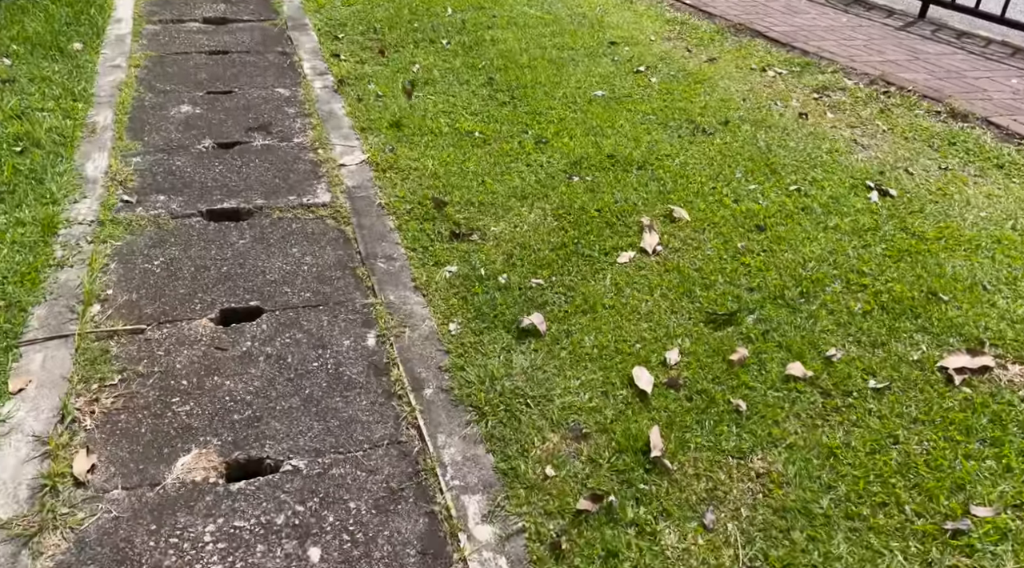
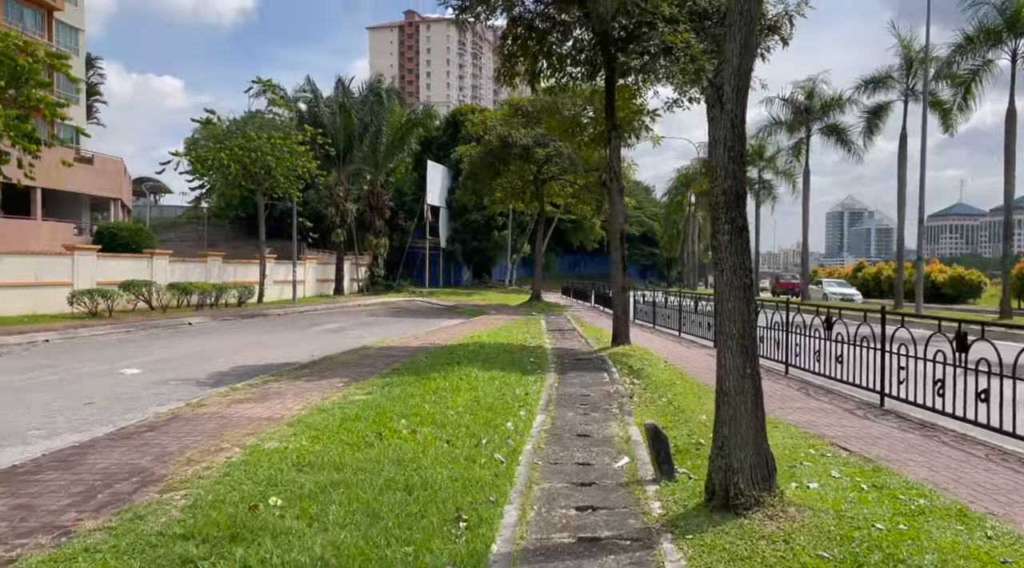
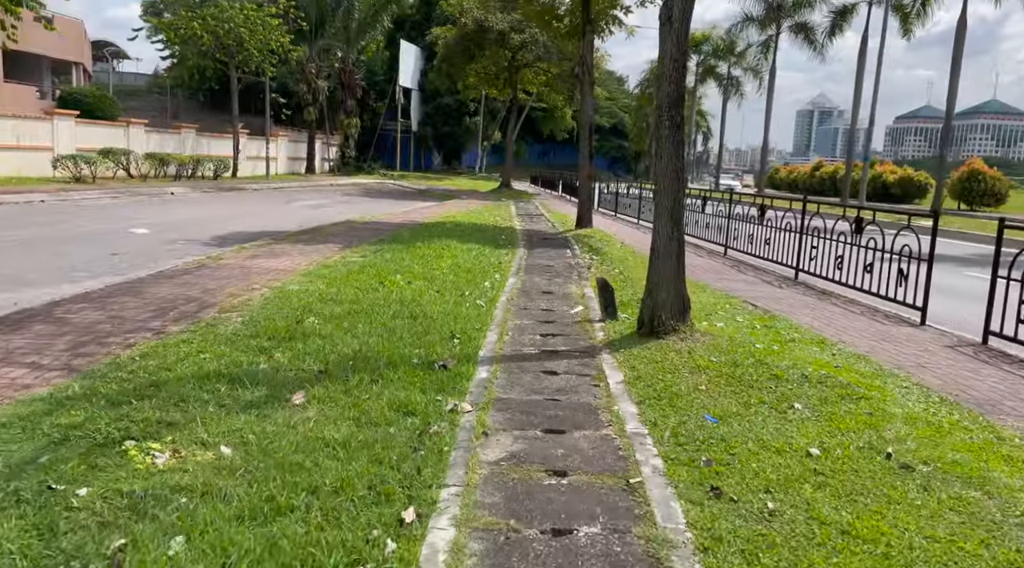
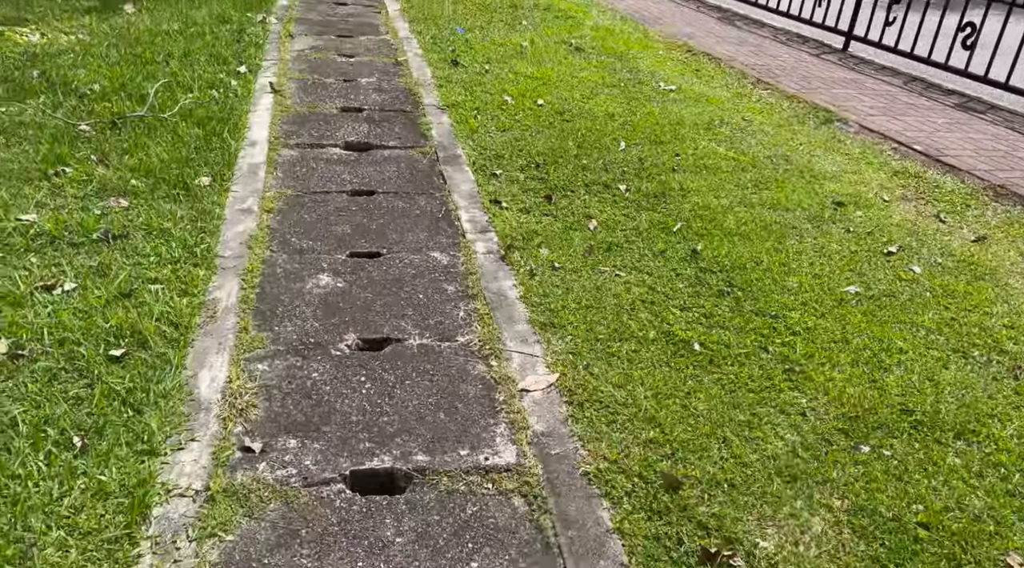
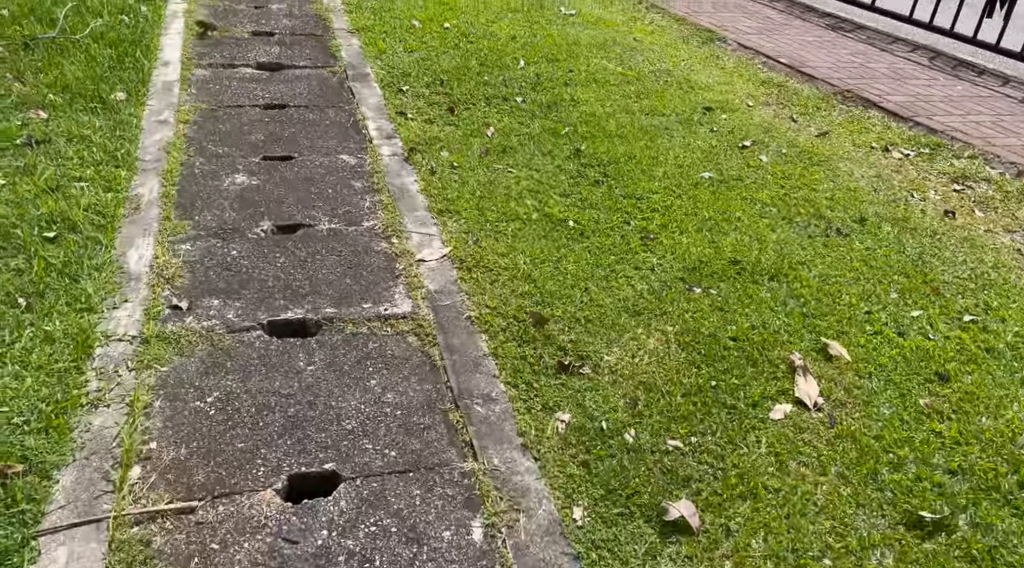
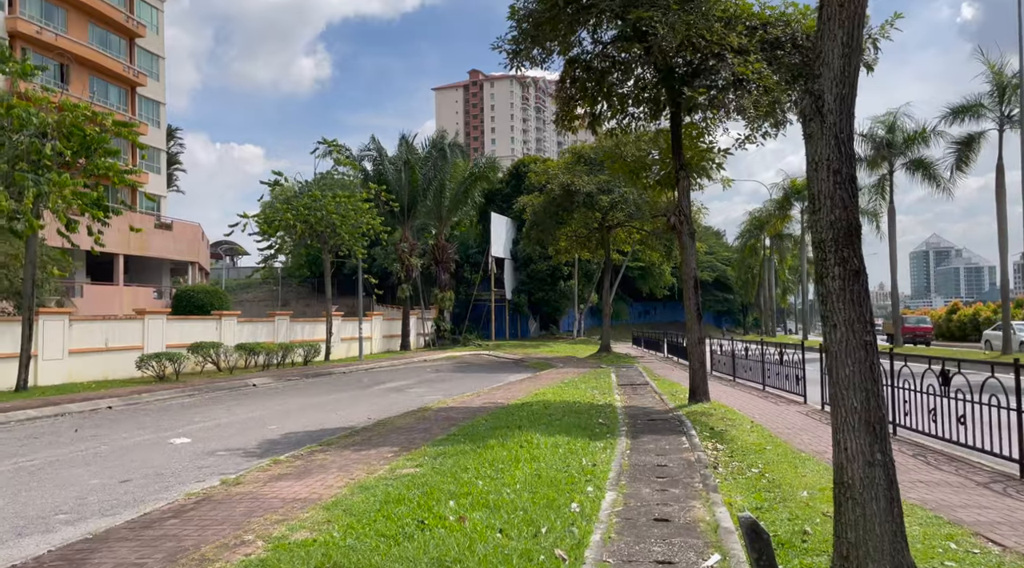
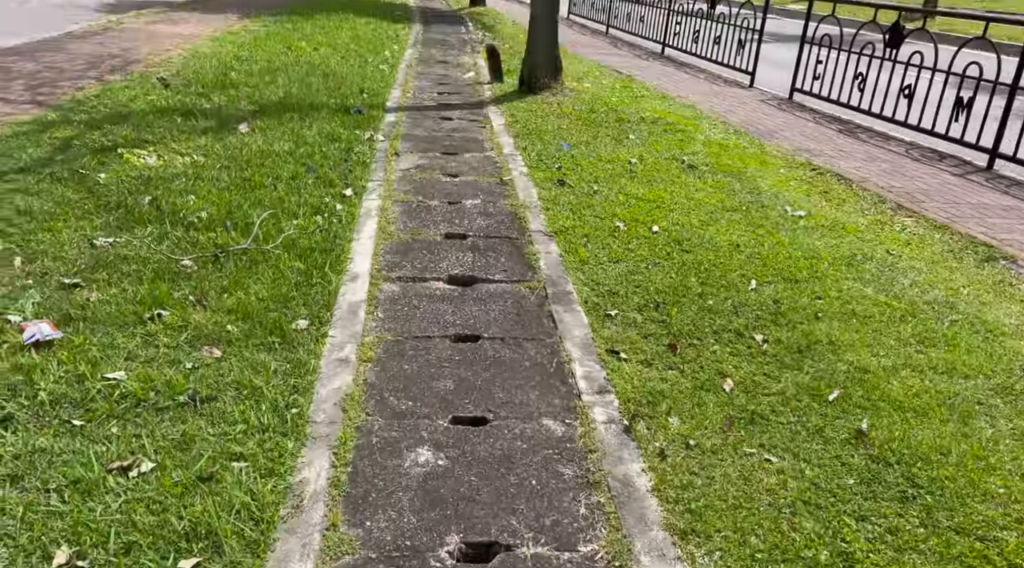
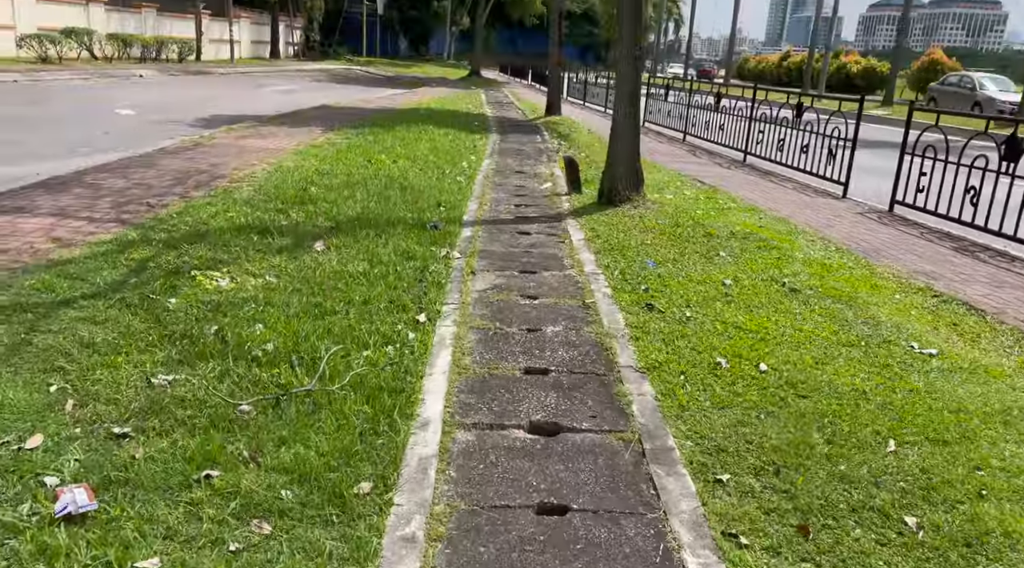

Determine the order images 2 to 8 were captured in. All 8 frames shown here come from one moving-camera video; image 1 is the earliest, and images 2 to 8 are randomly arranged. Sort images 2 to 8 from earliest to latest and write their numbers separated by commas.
5, 4, 7, 8, 3, 2, 6
